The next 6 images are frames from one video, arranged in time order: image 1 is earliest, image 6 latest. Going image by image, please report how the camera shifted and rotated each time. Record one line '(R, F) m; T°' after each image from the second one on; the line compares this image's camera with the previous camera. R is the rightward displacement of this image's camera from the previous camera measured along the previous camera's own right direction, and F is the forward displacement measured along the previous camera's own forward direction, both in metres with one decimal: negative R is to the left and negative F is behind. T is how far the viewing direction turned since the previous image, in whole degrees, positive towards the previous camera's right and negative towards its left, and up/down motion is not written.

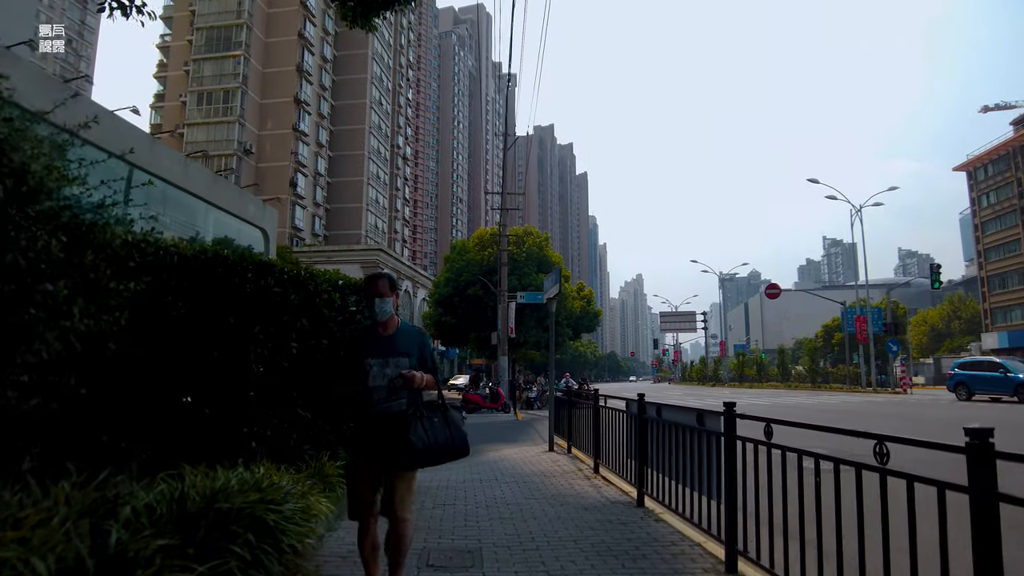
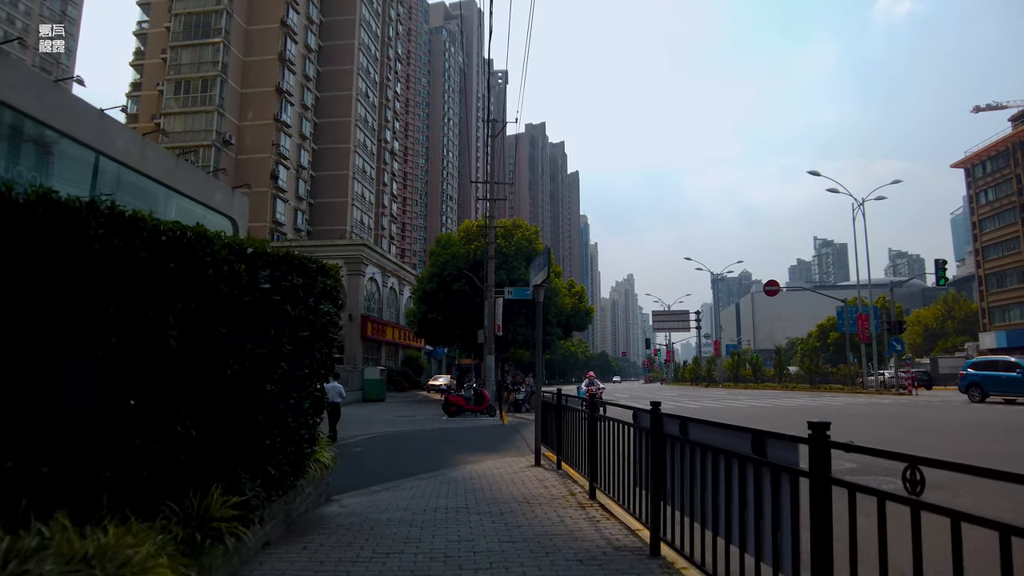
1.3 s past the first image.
(+0.1, +1.6) m; +1°
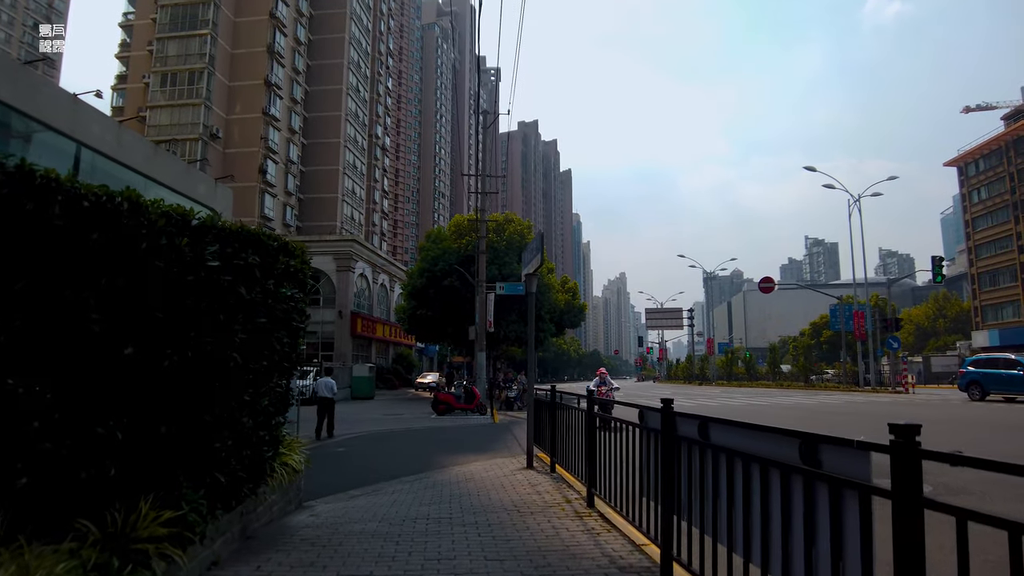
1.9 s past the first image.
(0.0, +0.6) m; +1°
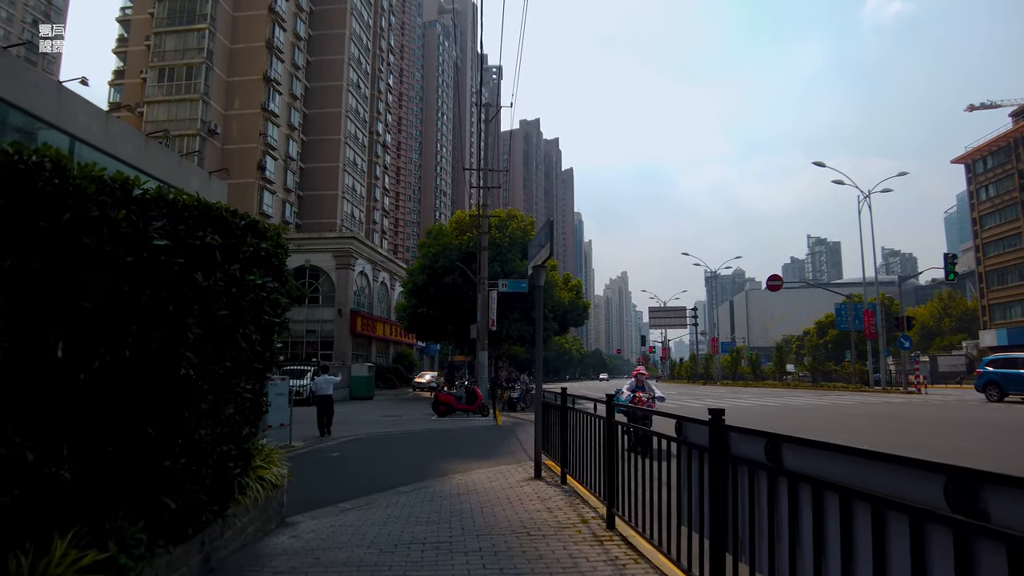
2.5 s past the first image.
(-0.1, +0.7) m; 0°
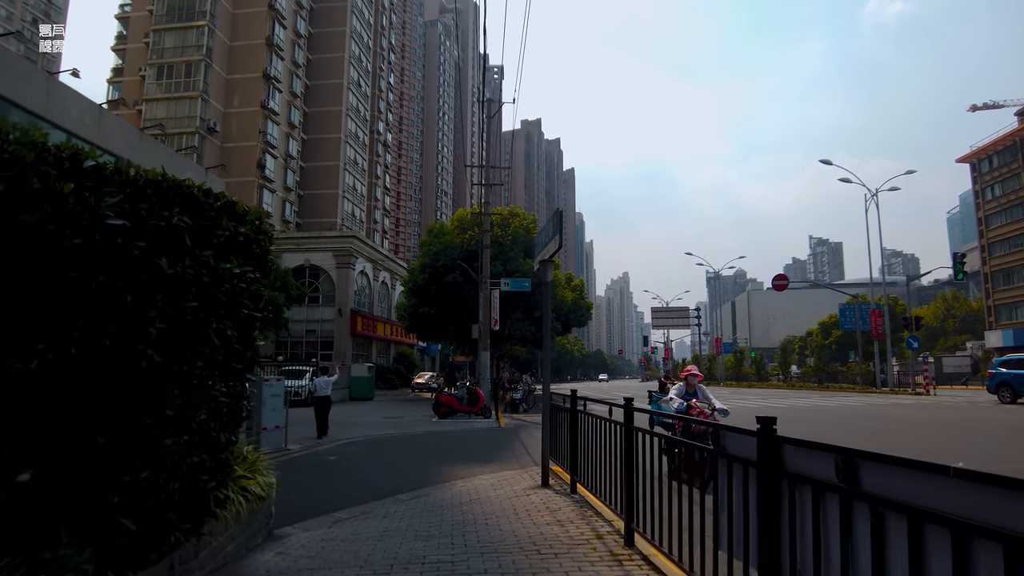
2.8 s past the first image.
(0.0, +0.5) m; 0°
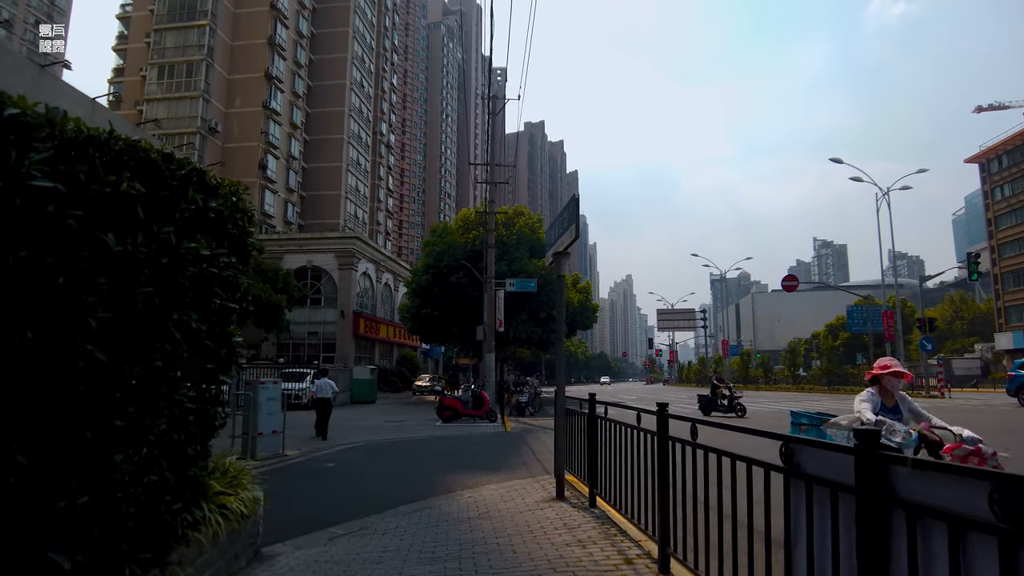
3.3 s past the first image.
(-0.1, +0.6) m; 0°
